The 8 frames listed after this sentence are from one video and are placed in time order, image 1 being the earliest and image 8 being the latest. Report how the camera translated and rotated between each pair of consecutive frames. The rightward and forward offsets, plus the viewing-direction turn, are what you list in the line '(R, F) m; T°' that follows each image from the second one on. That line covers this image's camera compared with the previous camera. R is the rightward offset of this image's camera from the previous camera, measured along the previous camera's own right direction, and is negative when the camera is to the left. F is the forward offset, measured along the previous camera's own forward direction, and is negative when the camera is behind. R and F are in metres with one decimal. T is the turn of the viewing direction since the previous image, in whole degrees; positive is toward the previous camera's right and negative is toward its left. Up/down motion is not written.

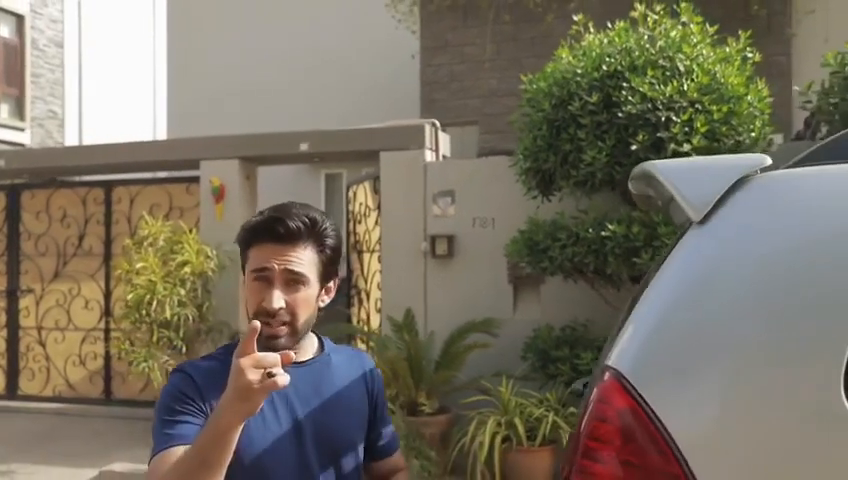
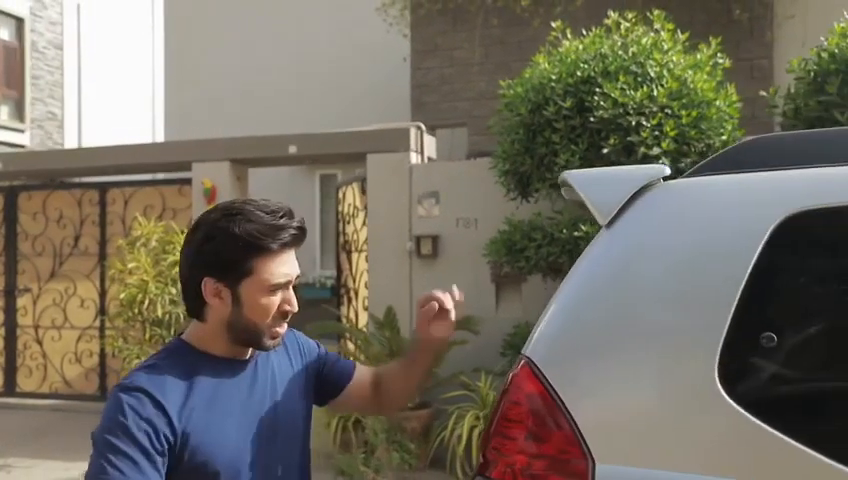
(+0.1, -0.2) m; 0°
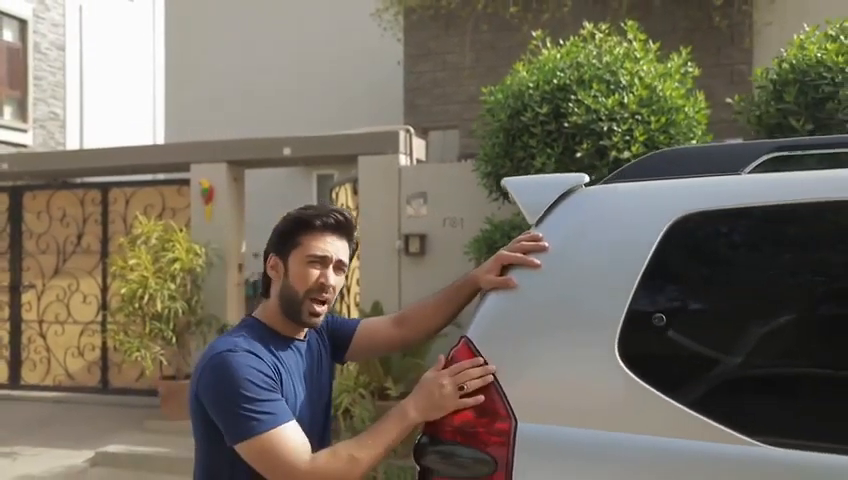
(+0.1, -0.3) m; 0°
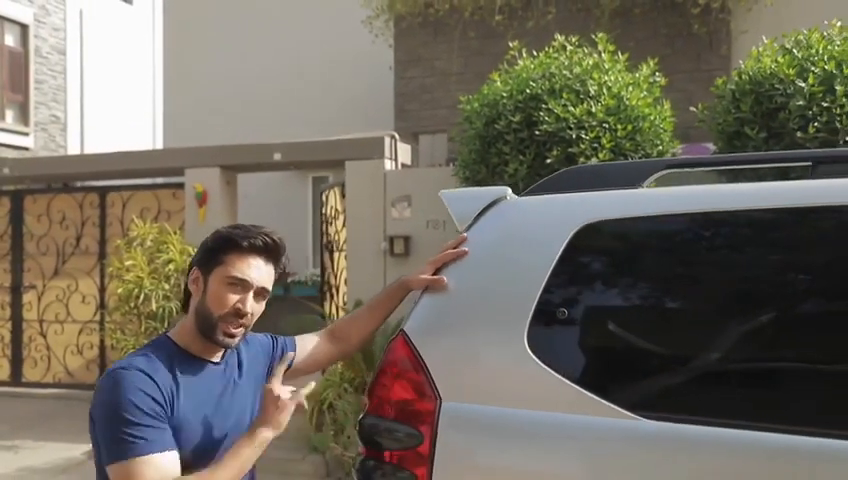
(+0.2, -0.3) m; 0°
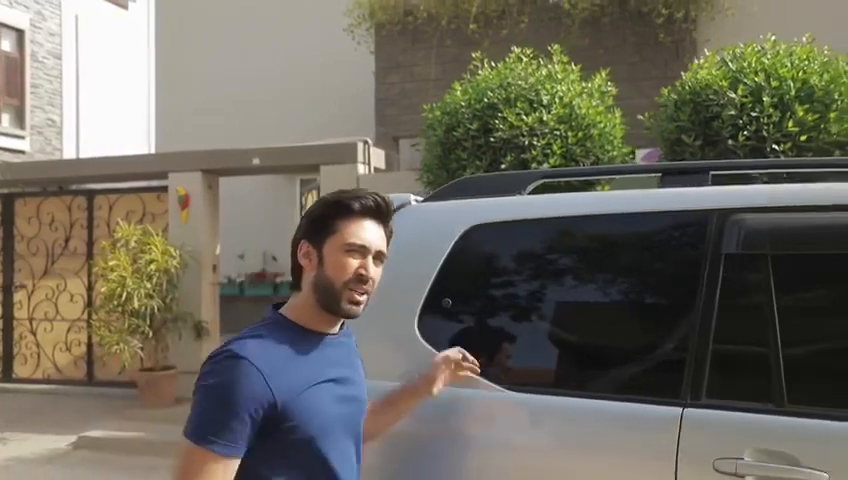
(+0.3, -0.3) m; 0°
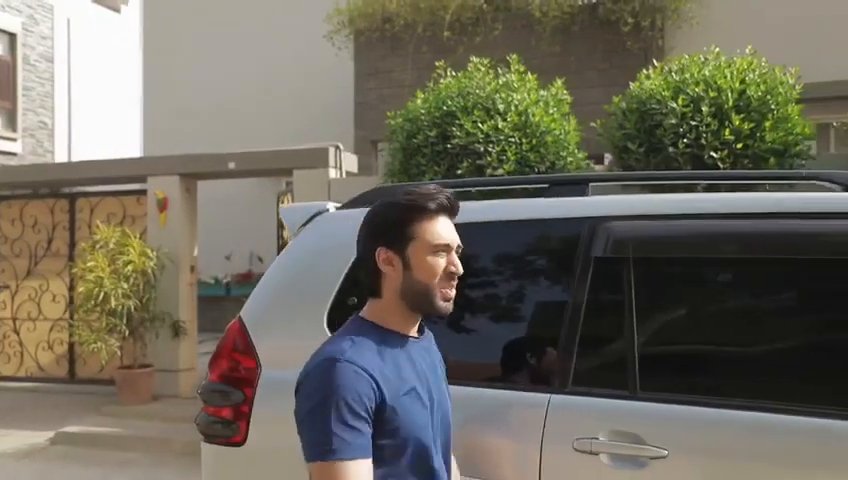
(+0.3, -0.2) m; 0°
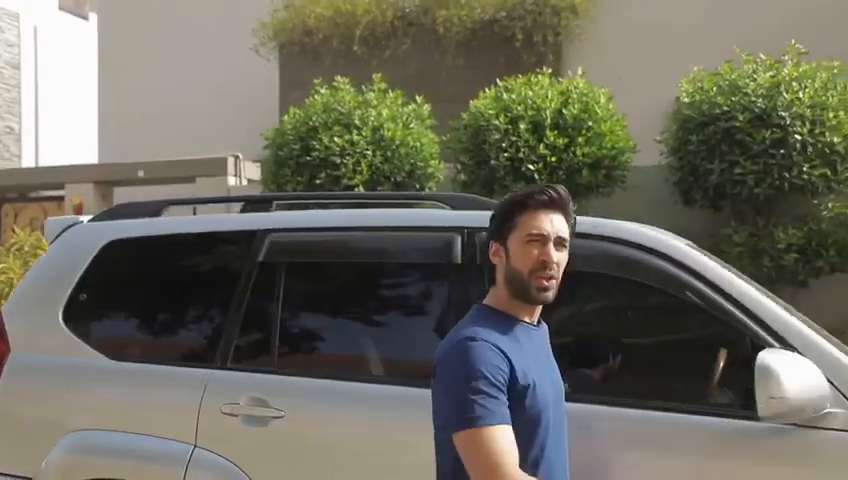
(+1.1, -0.6) m; 0°
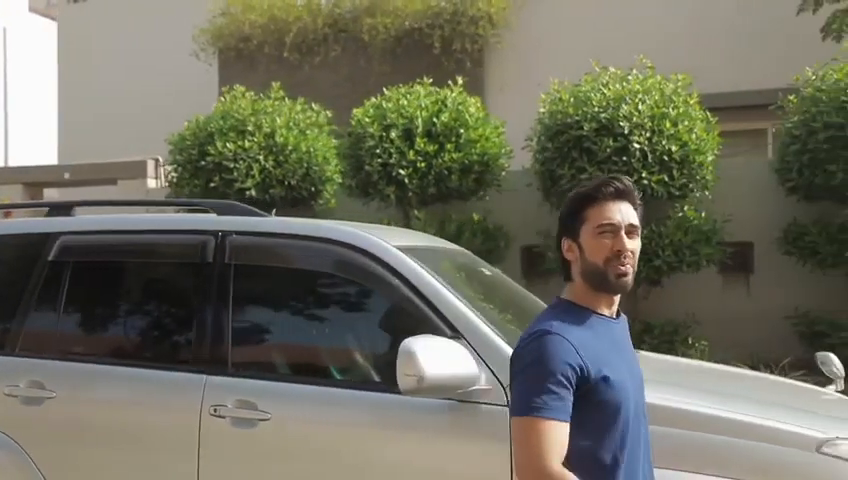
(+0.9, -0.4) m; 0°
